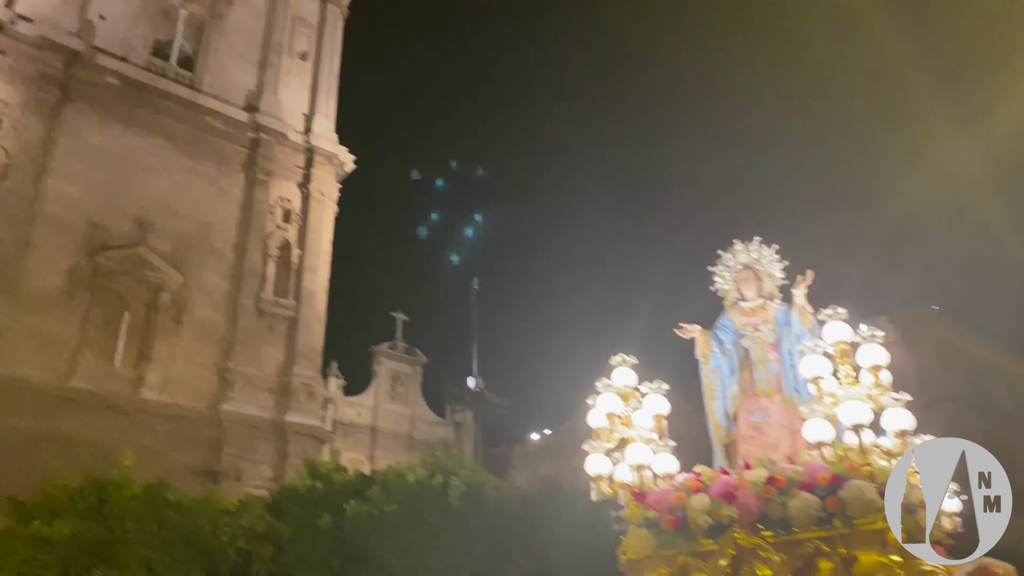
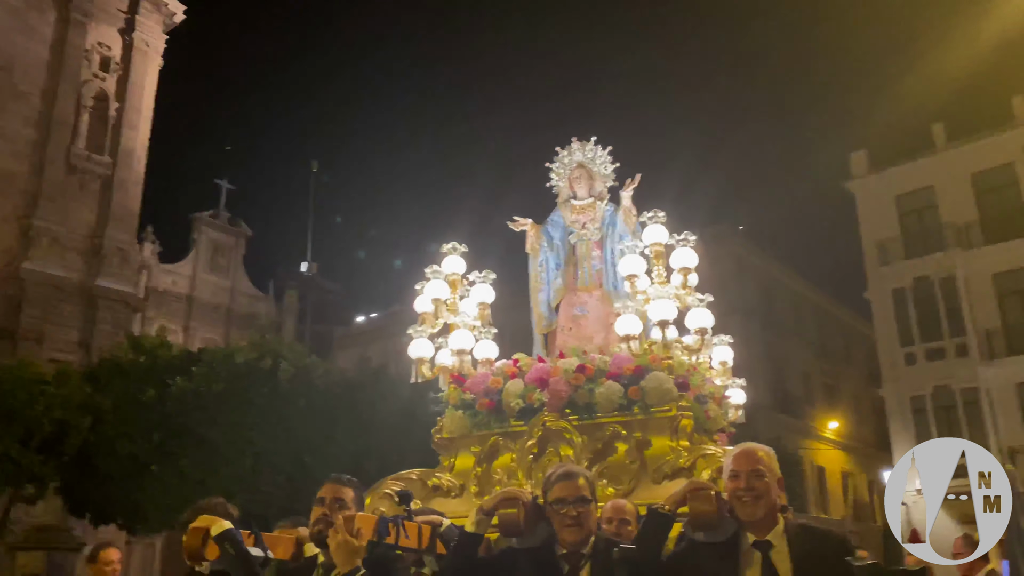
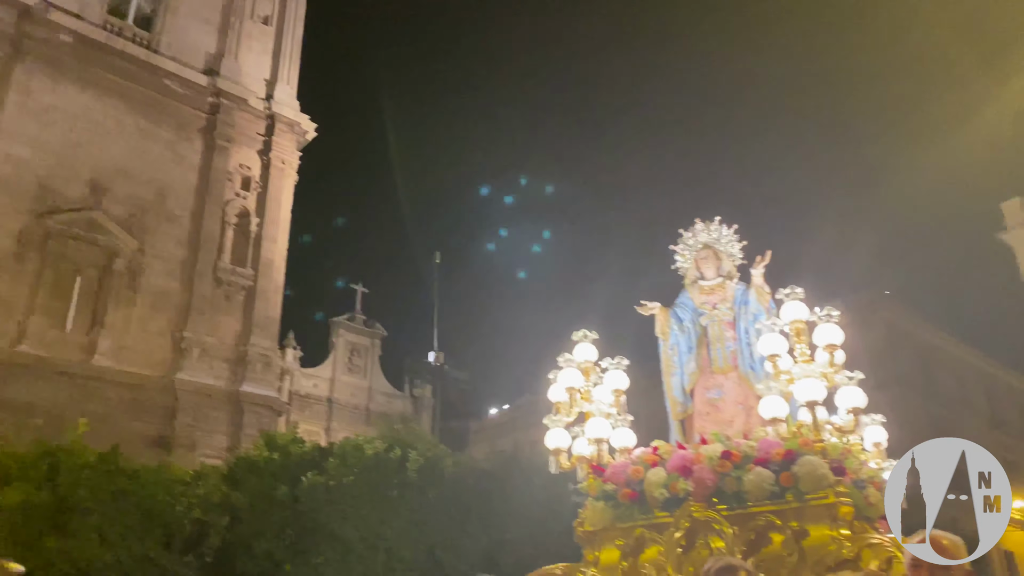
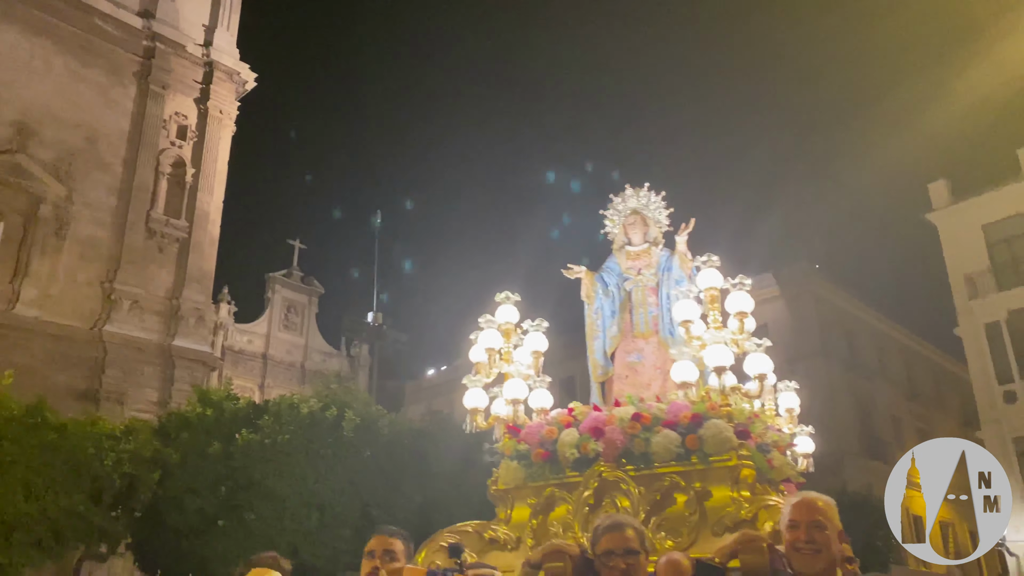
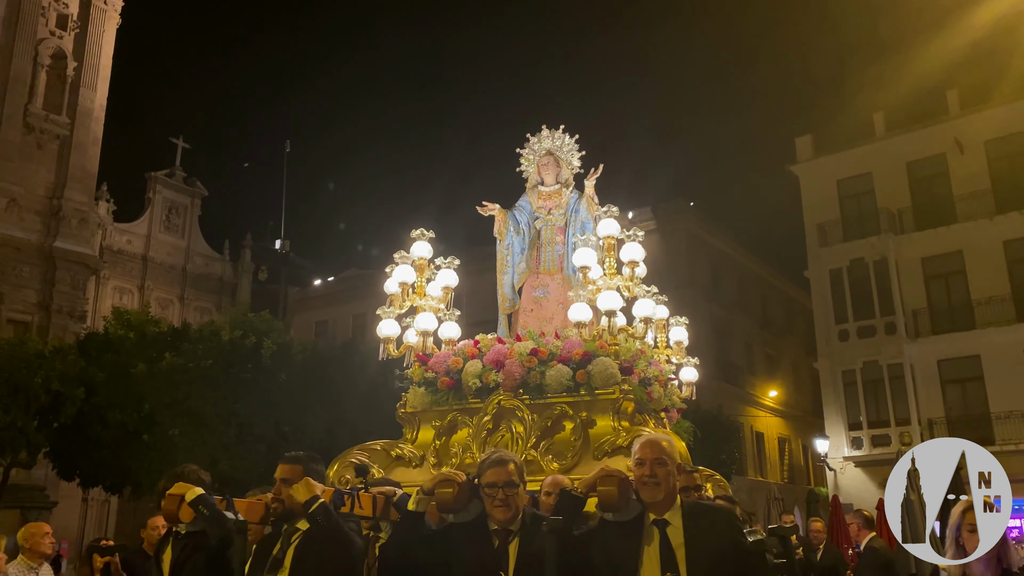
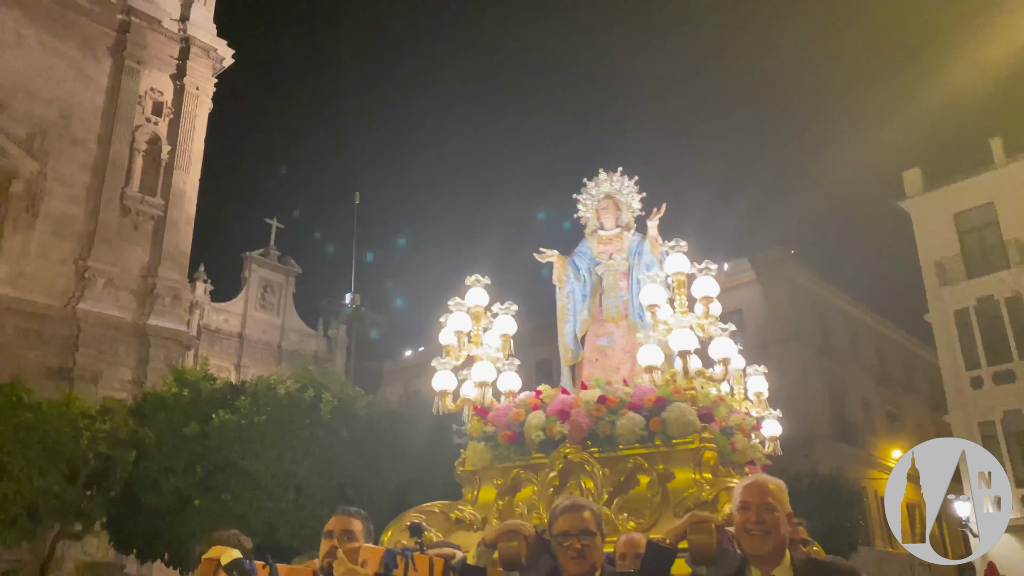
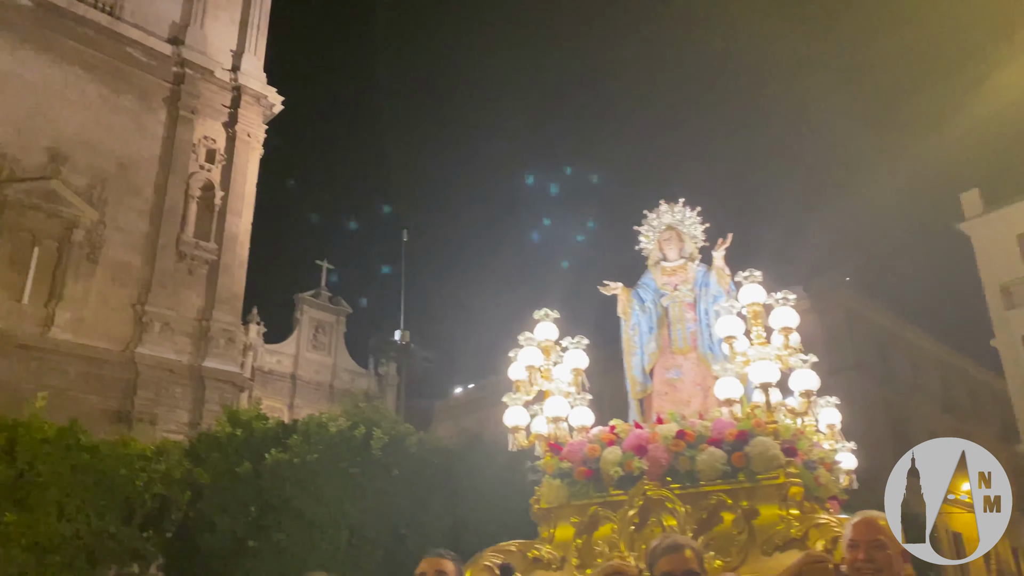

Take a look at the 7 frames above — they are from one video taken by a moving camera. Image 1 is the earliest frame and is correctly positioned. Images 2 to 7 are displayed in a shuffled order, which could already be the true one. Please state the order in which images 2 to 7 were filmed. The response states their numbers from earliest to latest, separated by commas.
3, 7, 4, 6, 2, 5
